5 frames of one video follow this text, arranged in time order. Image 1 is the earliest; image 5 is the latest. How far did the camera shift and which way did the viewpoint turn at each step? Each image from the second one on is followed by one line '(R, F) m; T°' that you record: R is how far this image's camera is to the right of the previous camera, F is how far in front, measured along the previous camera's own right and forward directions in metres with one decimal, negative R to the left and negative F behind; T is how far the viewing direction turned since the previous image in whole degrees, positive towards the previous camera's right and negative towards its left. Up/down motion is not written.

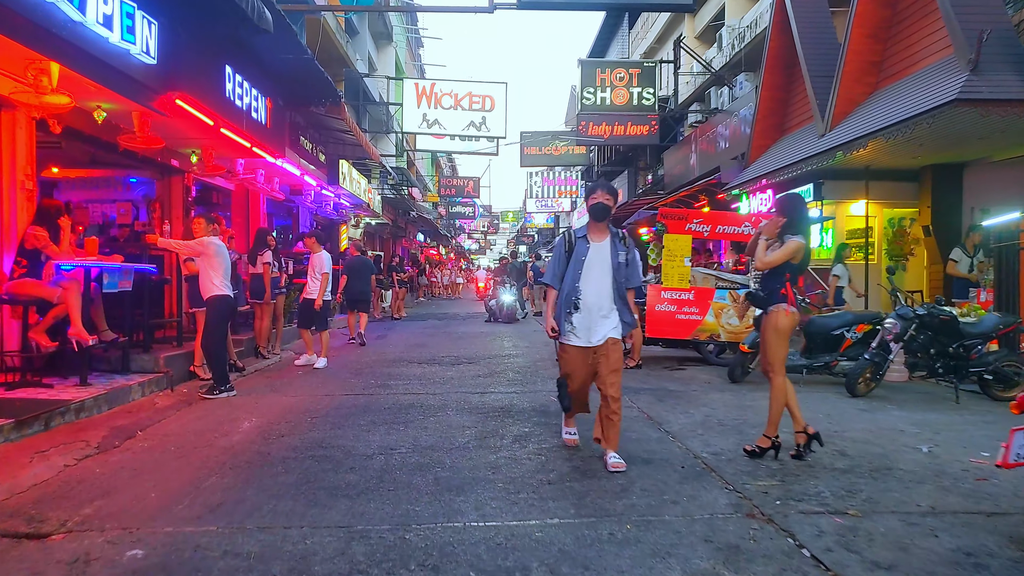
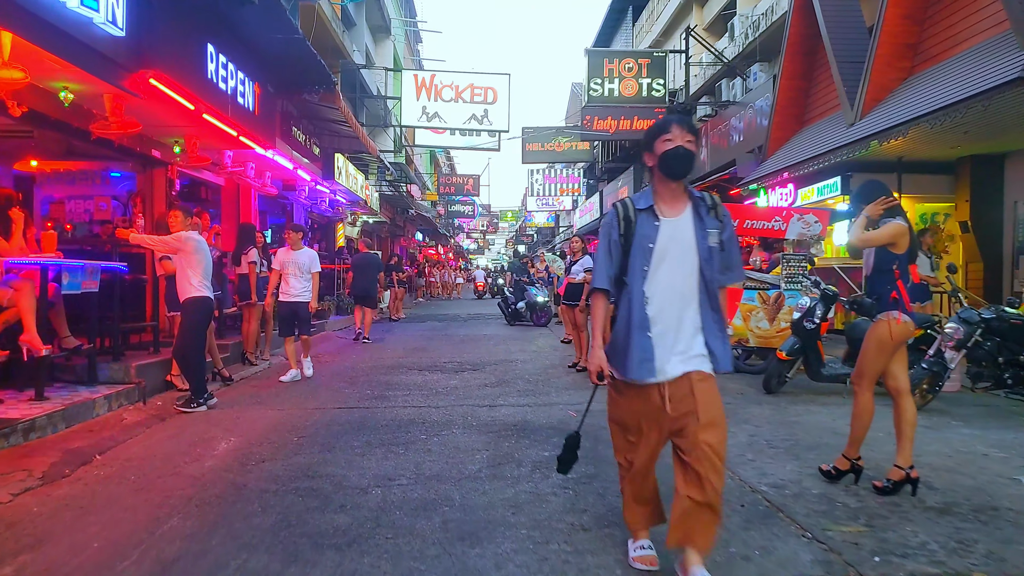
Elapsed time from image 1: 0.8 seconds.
(-0.1, +0.7) m; 0°
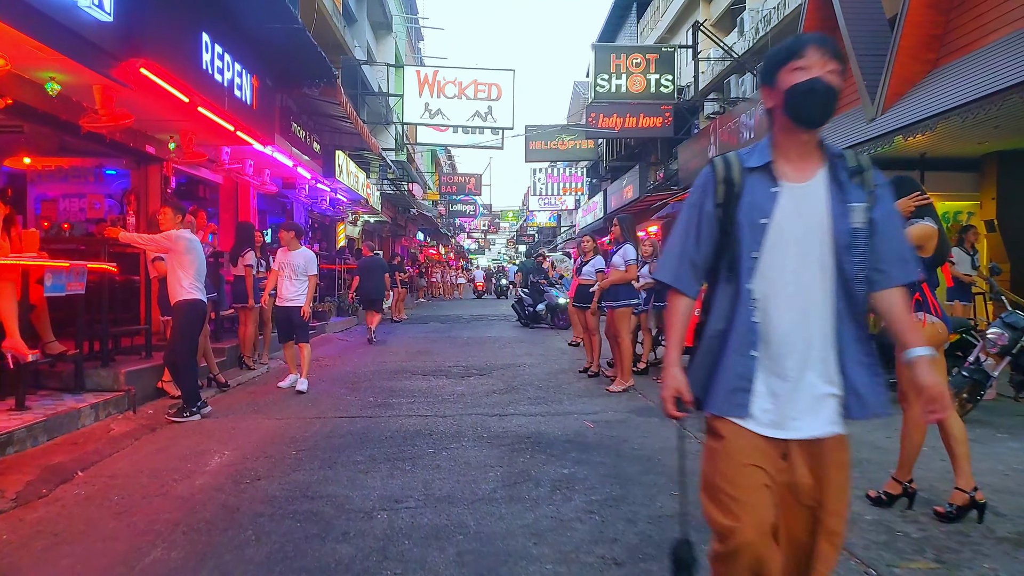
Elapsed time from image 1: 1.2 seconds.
(-0.1, +0.3) m; 0°
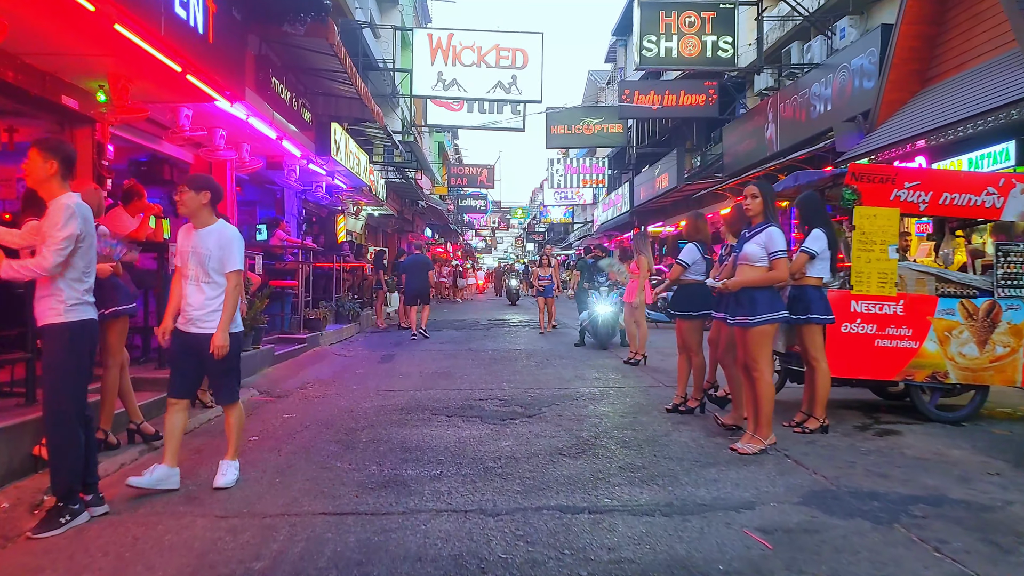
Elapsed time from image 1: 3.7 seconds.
(-0.3, +2.3) m; 0°
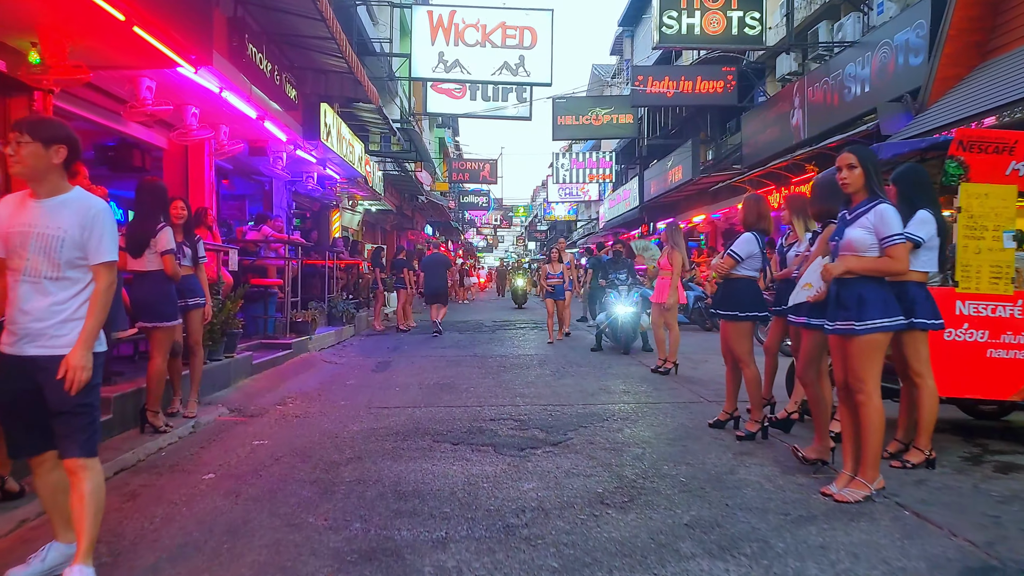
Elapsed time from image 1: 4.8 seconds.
(-0.1, +1.0) m; 0°
